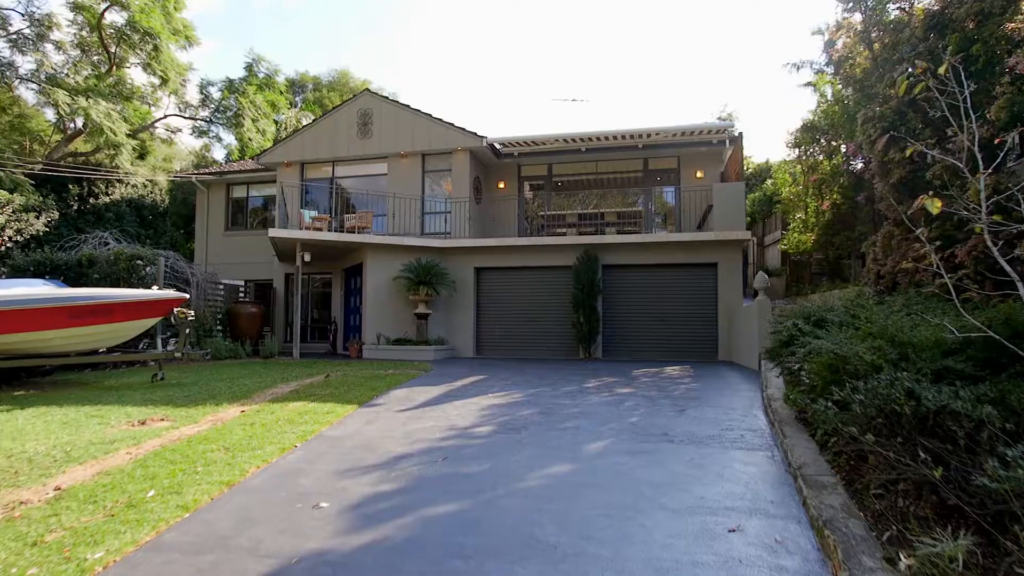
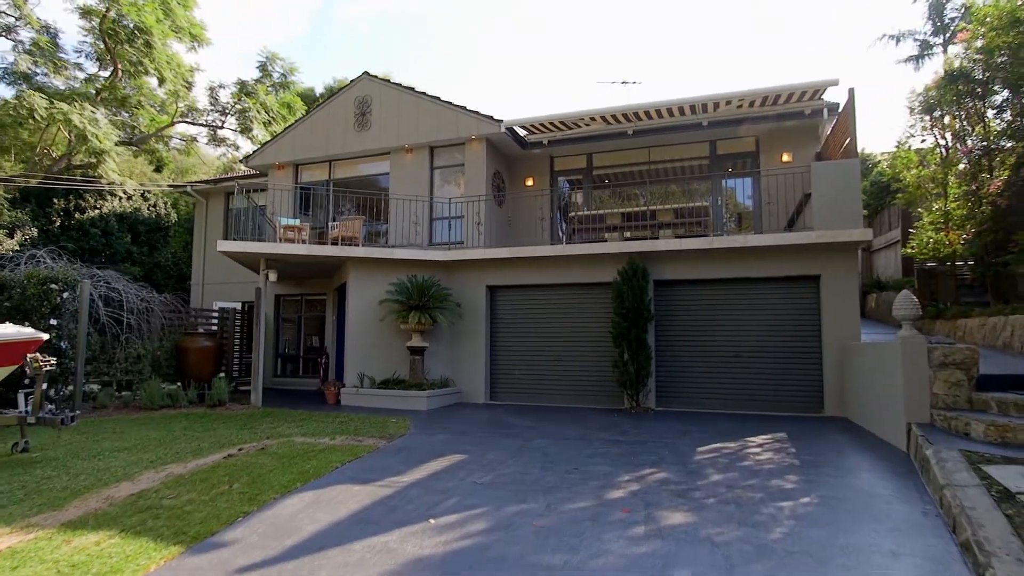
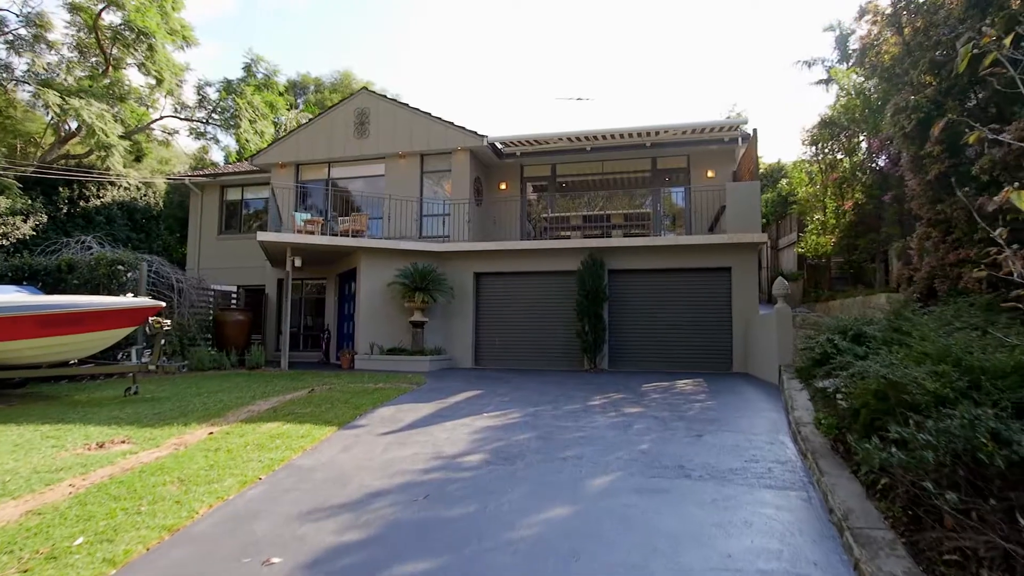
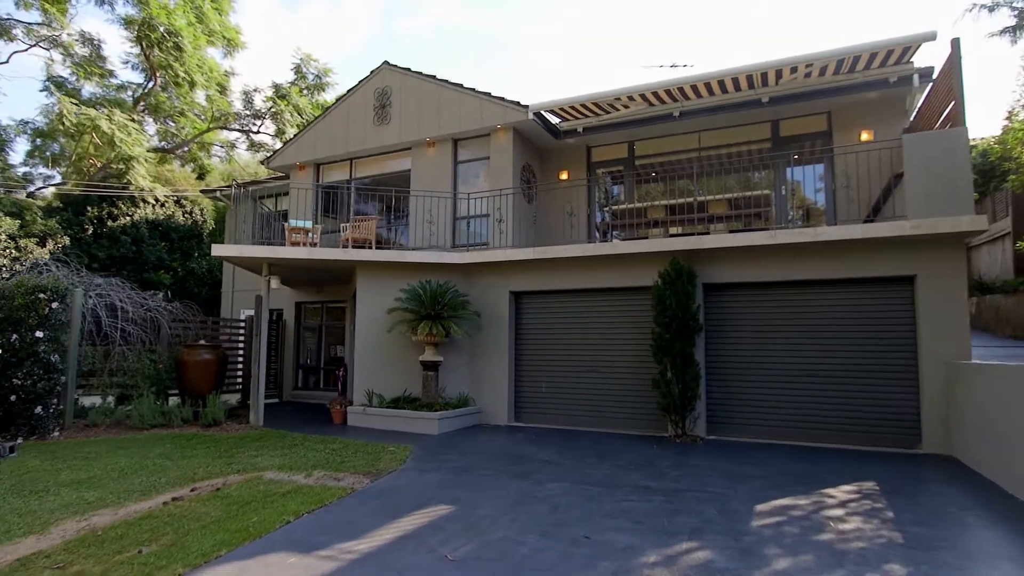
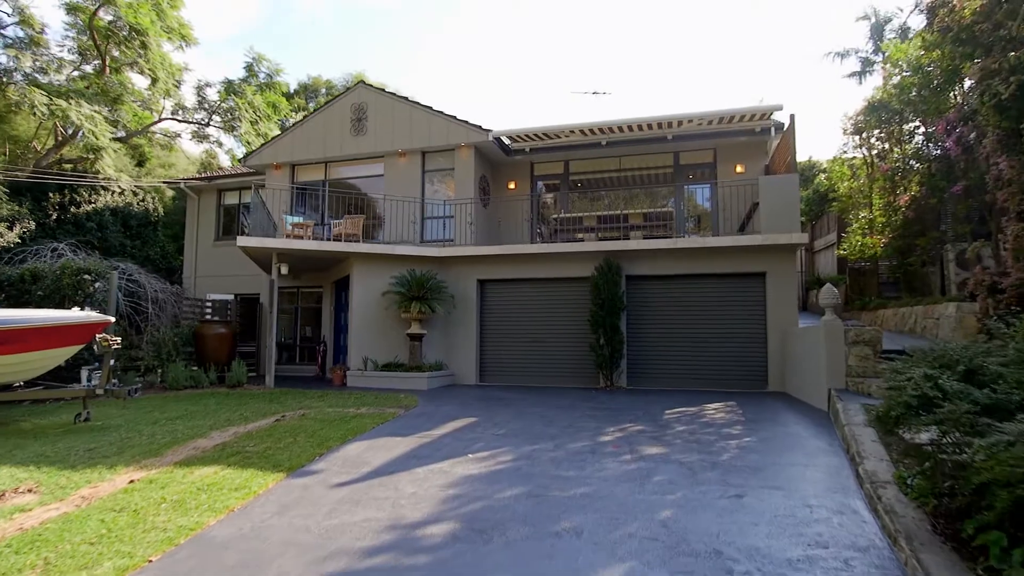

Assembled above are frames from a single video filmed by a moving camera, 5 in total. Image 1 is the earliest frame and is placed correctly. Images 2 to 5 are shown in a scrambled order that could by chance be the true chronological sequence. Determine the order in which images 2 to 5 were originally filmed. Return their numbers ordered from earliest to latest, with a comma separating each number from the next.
3, 5, 2, 4
